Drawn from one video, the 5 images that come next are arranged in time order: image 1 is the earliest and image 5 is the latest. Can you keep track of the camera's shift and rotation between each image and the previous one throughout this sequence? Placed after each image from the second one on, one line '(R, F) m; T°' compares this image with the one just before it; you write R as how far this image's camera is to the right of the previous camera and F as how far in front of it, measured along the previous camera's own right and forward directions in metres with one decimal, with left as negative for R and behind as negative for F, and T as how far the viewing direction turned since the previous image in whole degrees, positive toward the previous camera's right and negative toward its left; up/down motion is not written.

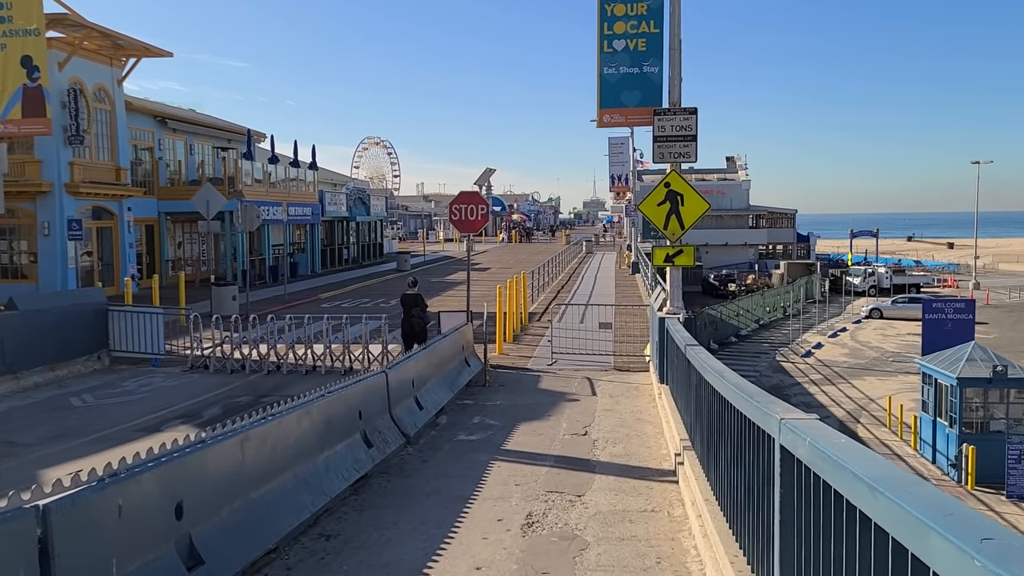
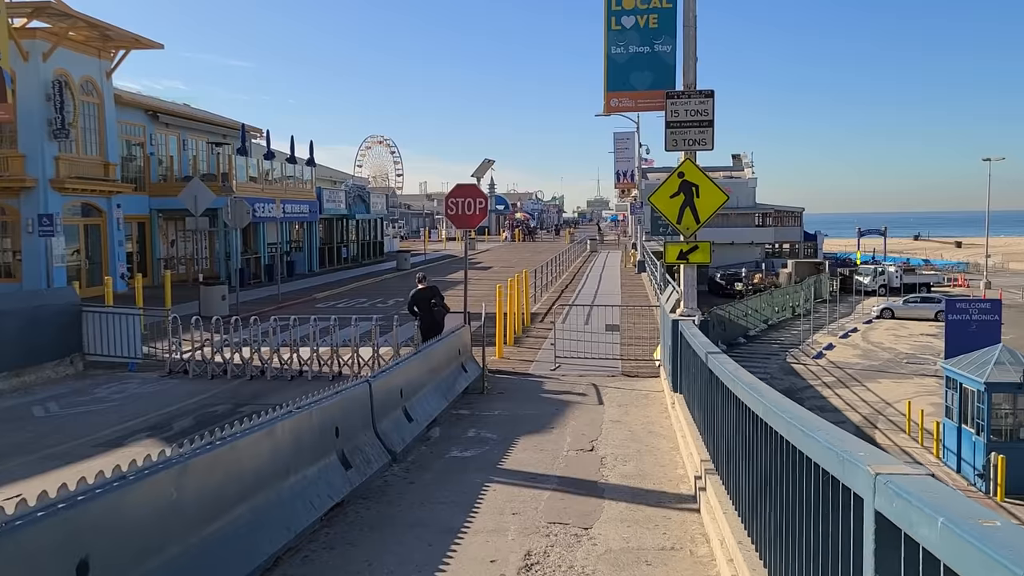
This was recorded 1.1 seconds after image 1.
(+0.1, +1.0) m; 0°
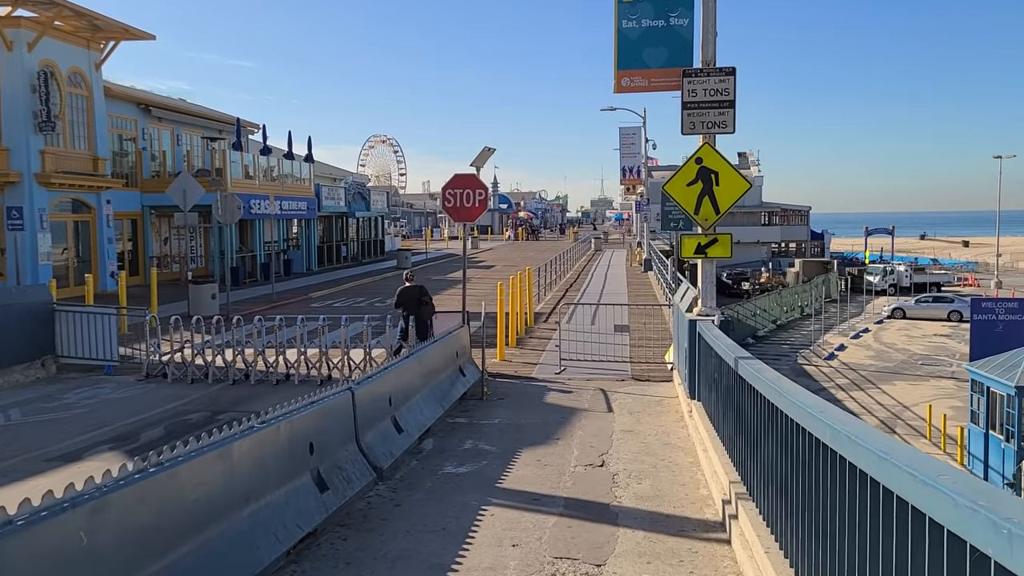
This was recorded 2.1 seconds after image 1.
(0.0, +0.9) m; 0°
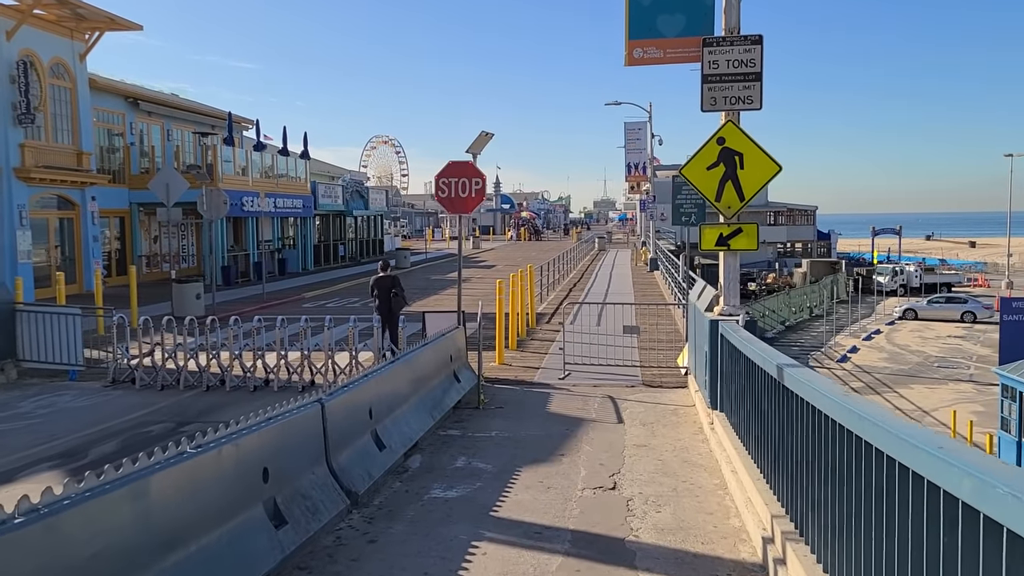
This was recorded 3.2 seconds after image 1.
(0.0, +1.1) m; 0°
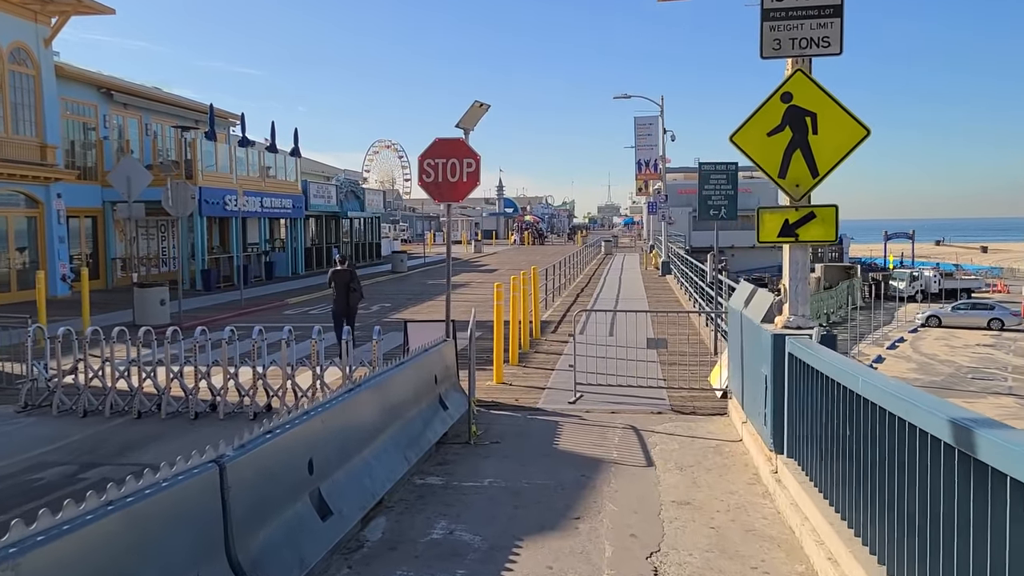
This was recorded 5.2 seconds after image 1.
(0.0, +2.1) m; 0°
